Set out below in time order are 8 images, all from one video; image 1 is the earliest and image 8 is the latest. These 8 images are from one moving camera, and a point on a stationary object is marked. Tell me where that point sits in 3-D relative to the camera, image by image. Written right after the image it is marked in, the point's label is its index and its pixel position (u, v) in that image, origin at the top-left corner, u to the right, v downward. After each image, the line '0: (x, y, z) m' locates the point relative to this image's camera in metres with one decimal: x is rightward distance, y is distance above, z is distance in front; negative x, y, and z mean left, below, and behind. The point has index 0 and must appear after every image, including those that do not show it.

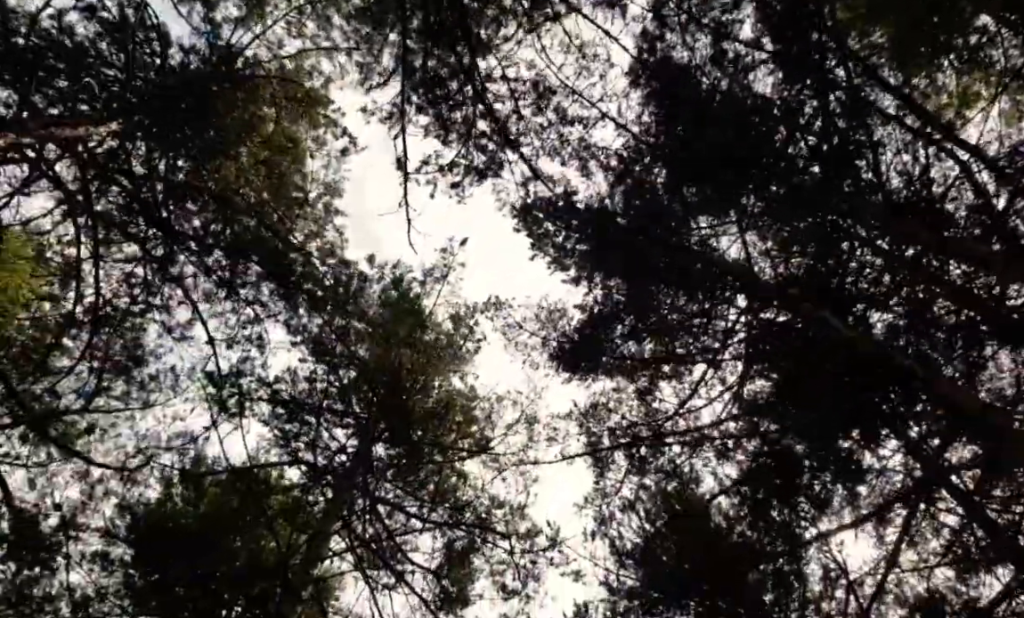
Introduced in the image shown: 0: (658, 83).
0: (+0.9, +1.4, +5.1) m
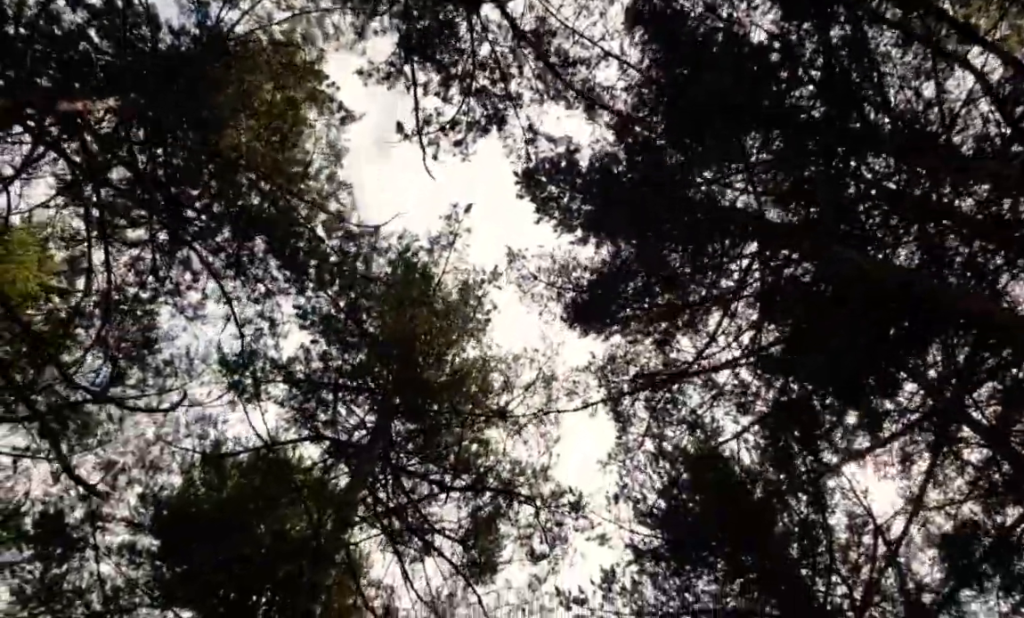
0: (+0.8, +1.6, +4.8) m
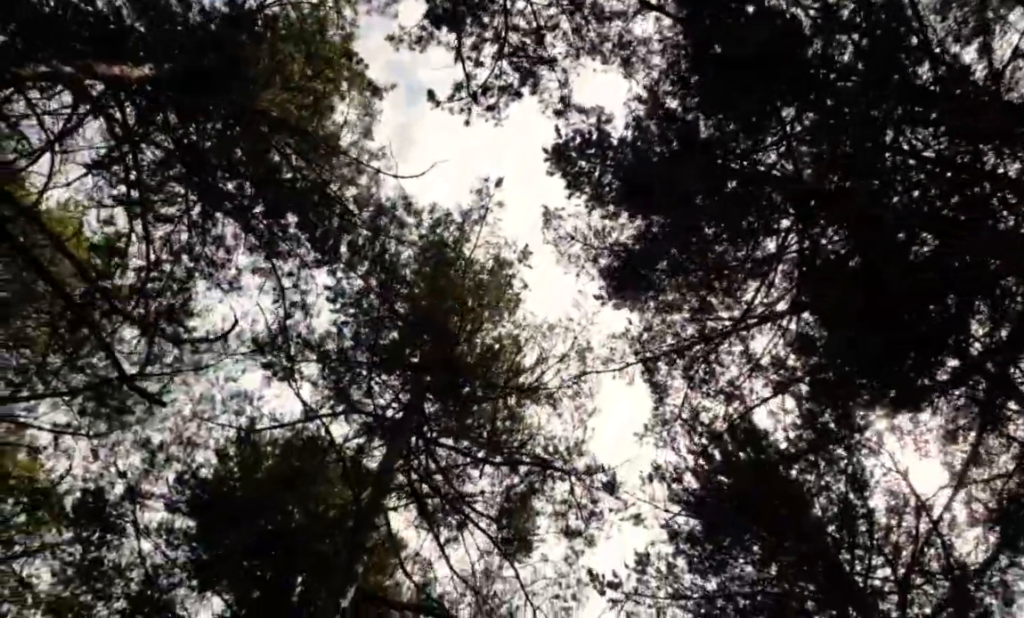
0: (+1.0, +1.6, +4.4) m
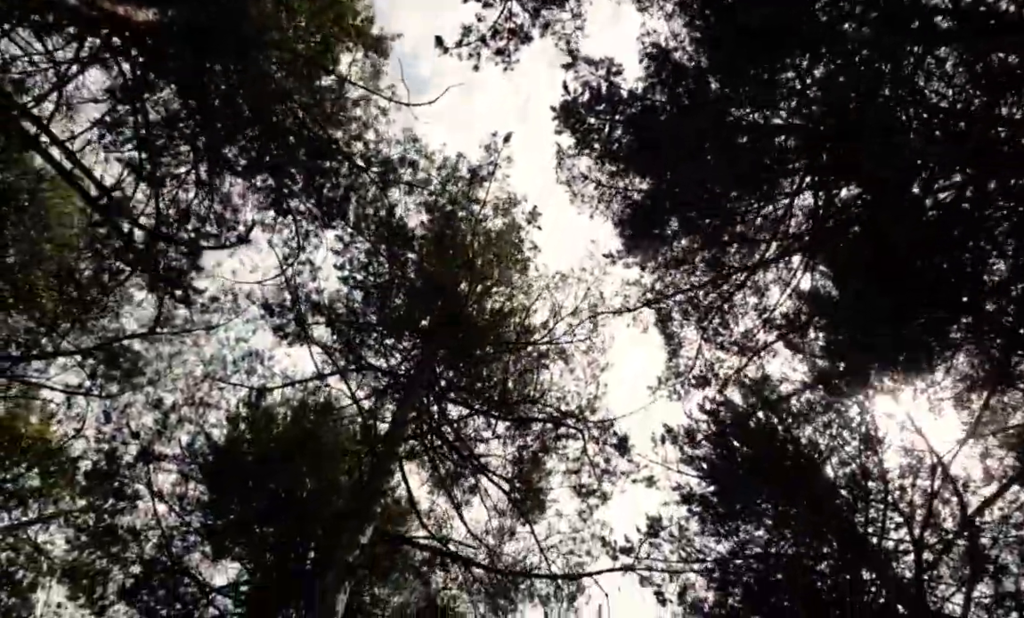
0: (+1.0, +1.6, +4.1) m
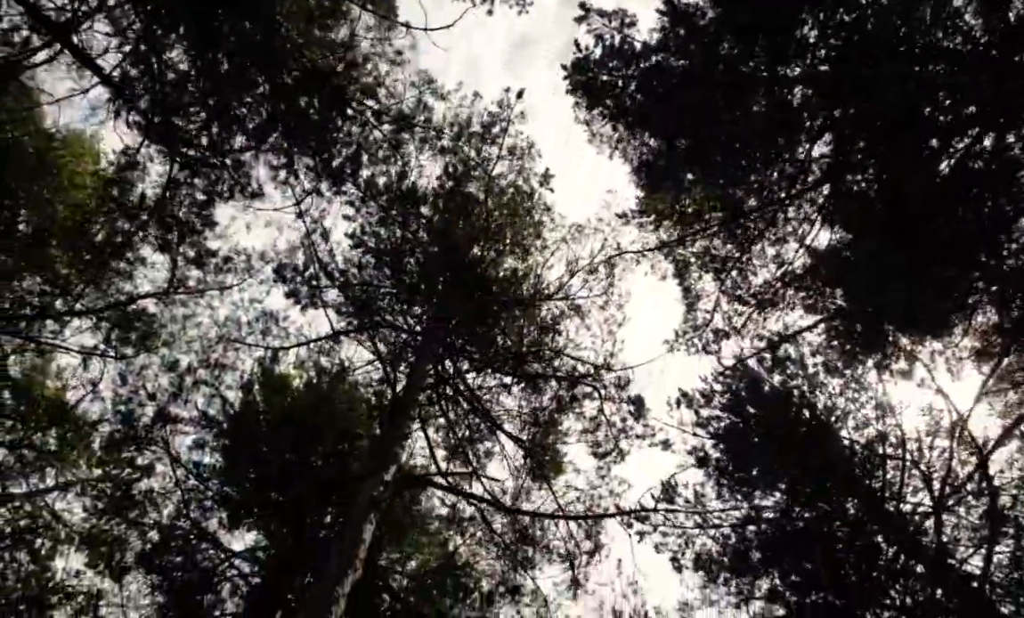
0: (+1.1, +1.6, +3.8) m
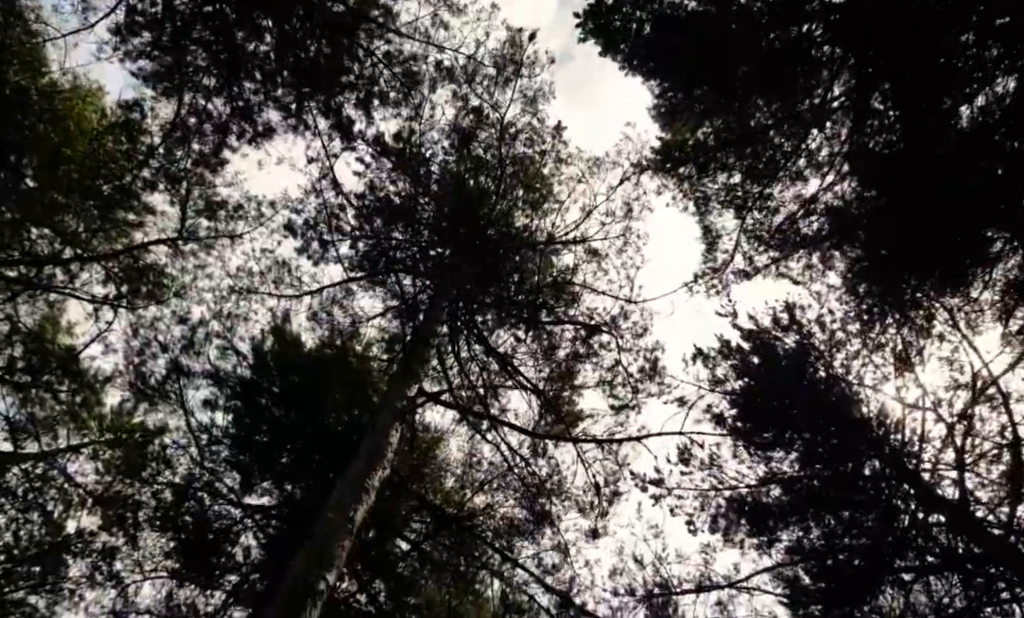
0: (+1.1, +1.5, +3.2) m
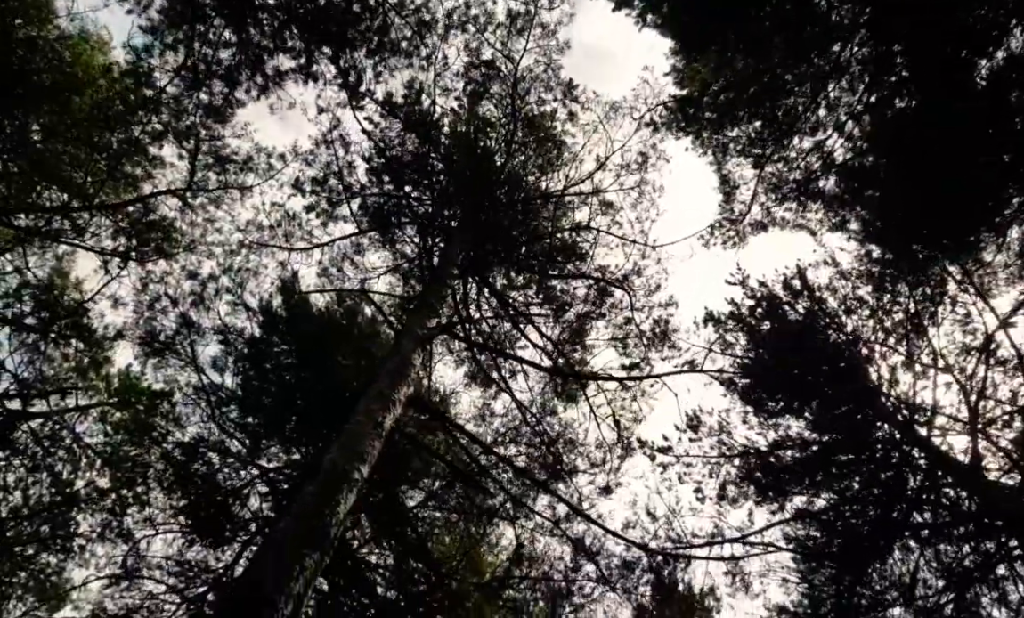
0: (+1.1, +1.3, +2.9) m
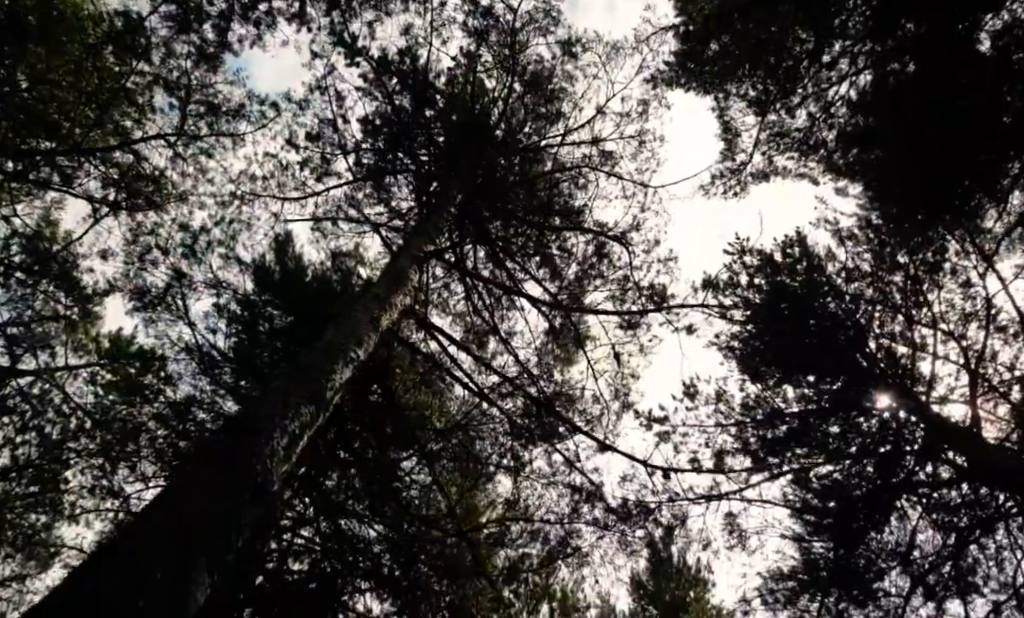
0: (+1.2, +1.2, +2.6) m
